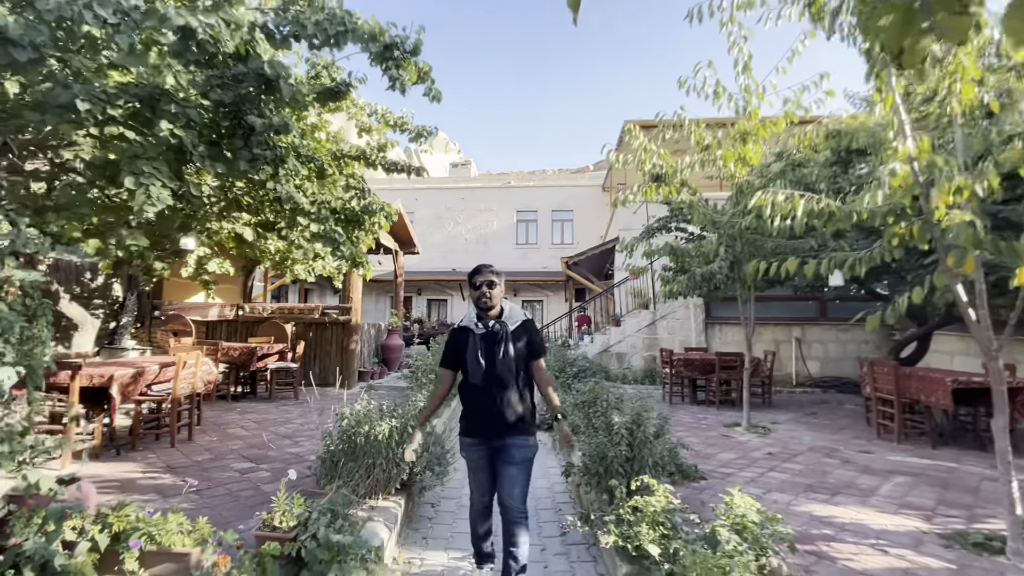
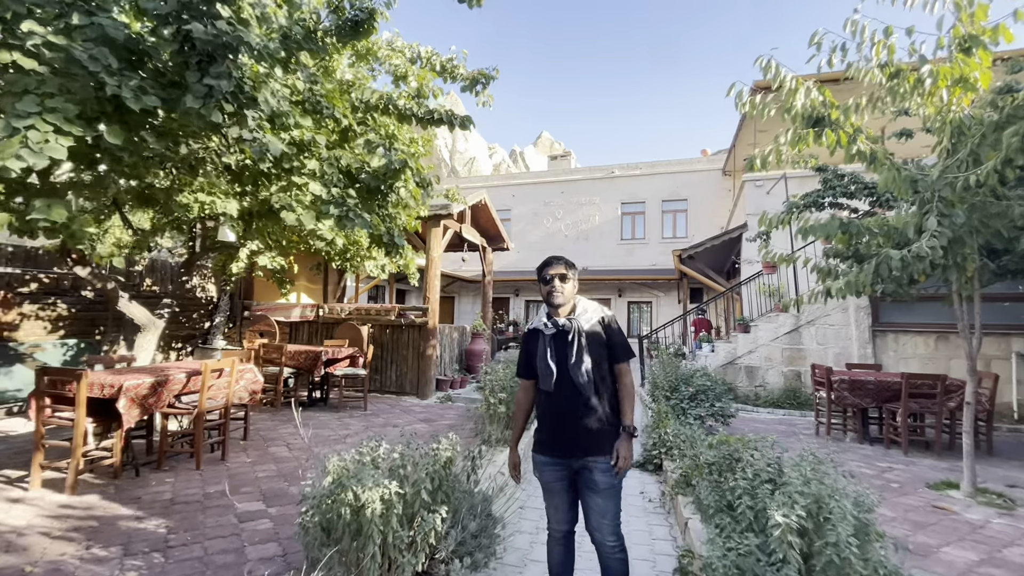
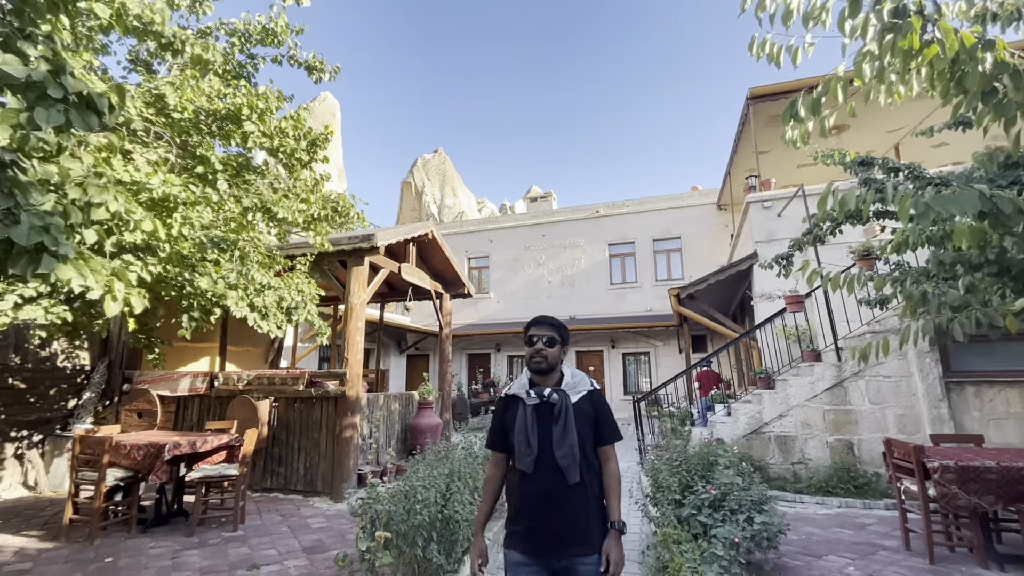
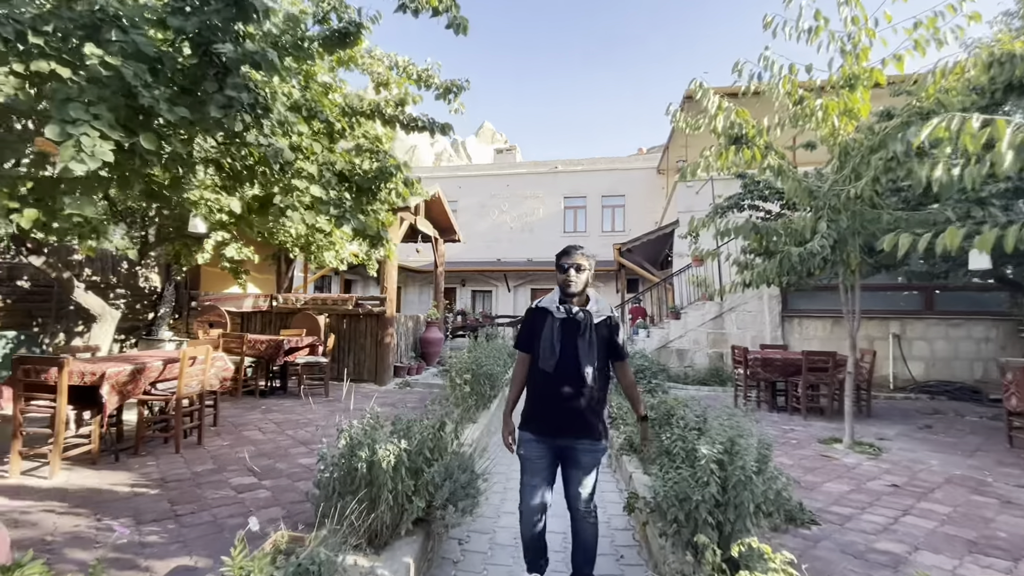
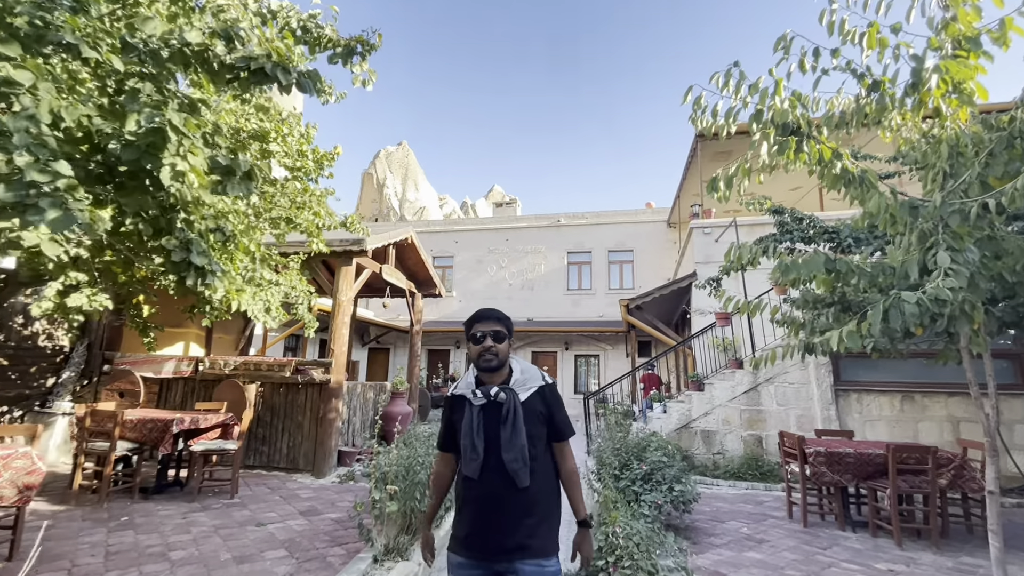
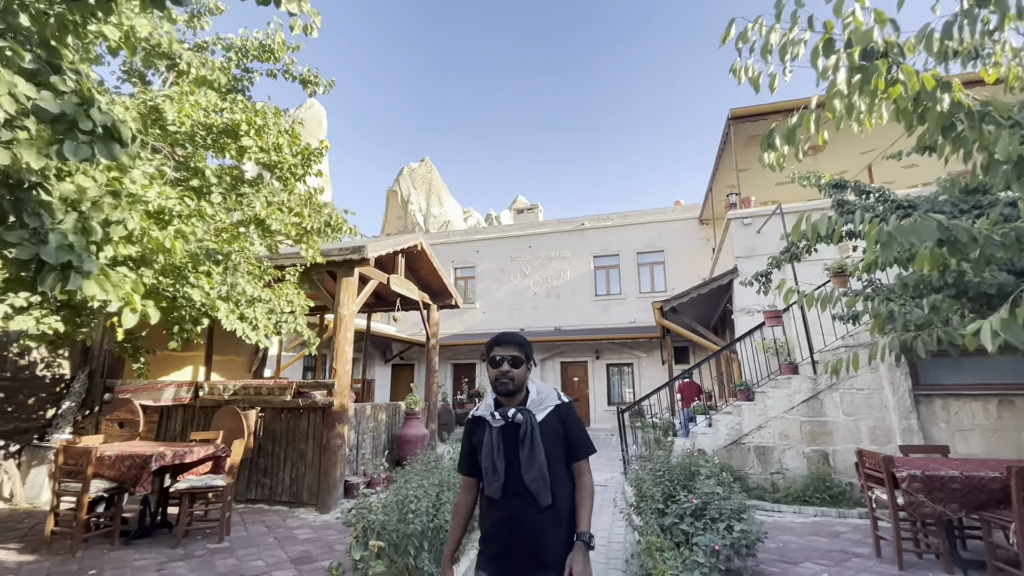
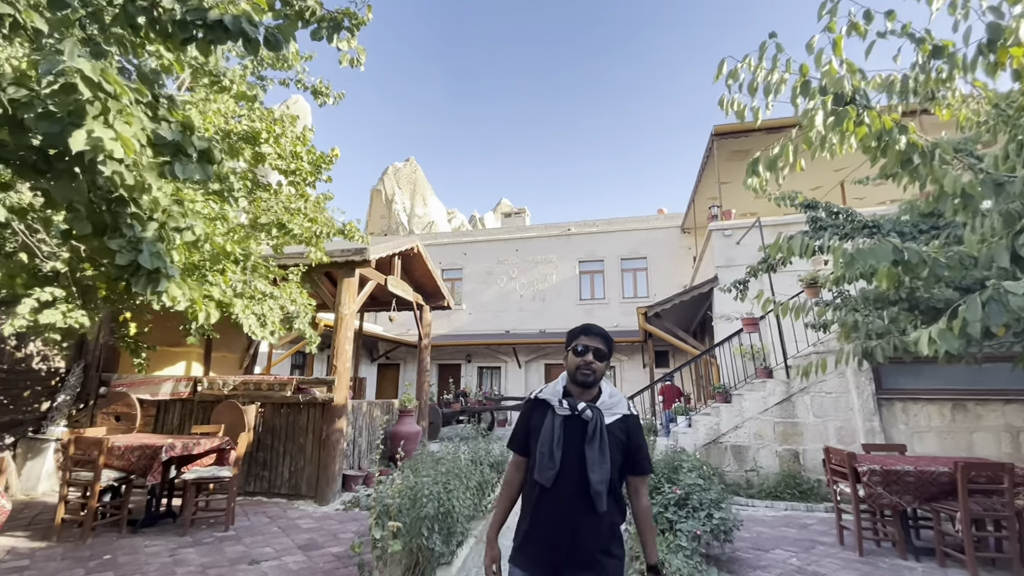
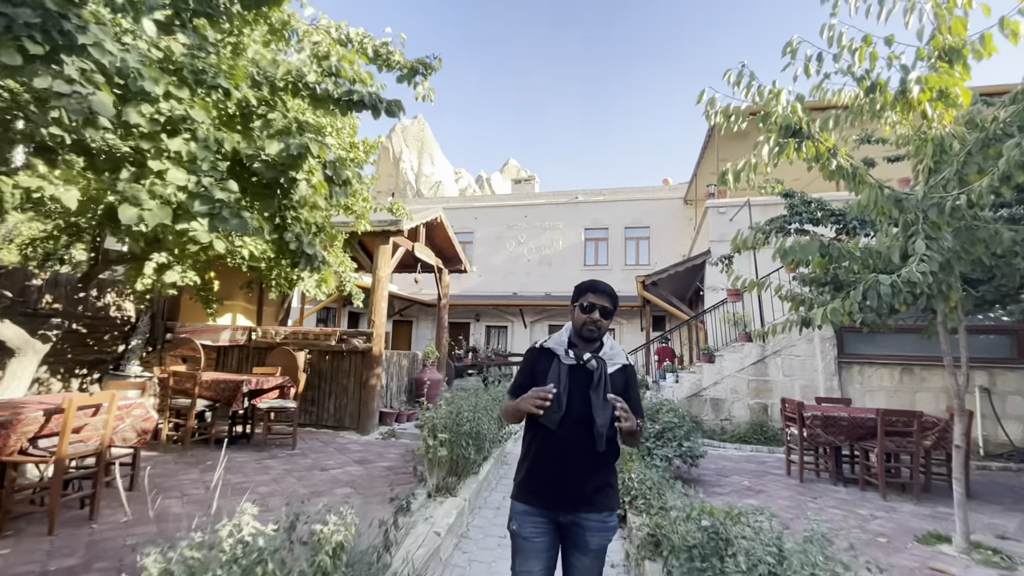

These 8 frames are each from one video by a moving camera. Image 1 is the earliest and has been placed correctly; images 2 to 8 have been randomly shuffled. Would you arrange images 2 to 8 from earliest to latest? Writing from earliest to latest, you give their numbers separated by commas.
4, 2, 8, 5, 7, 6, 3
